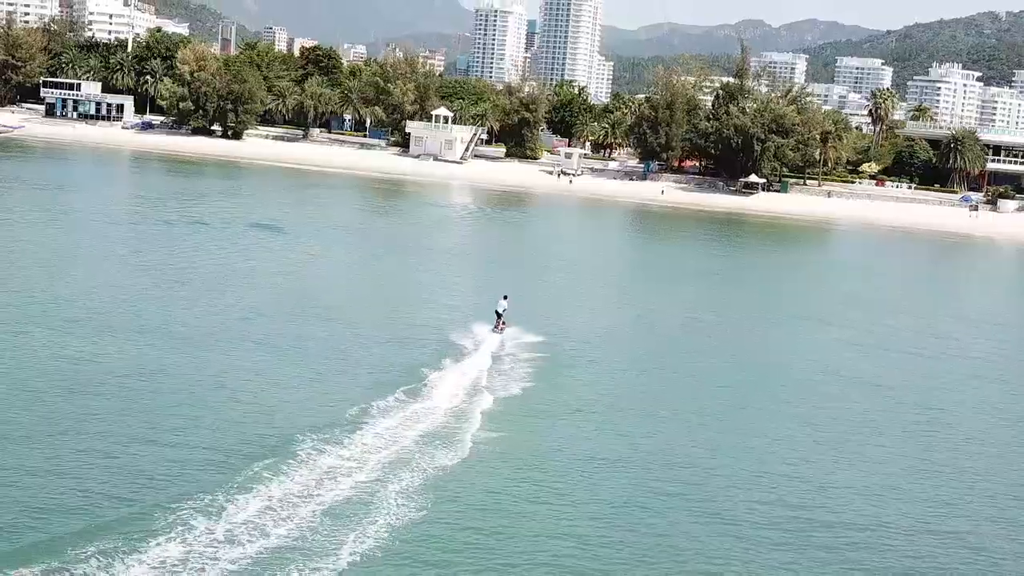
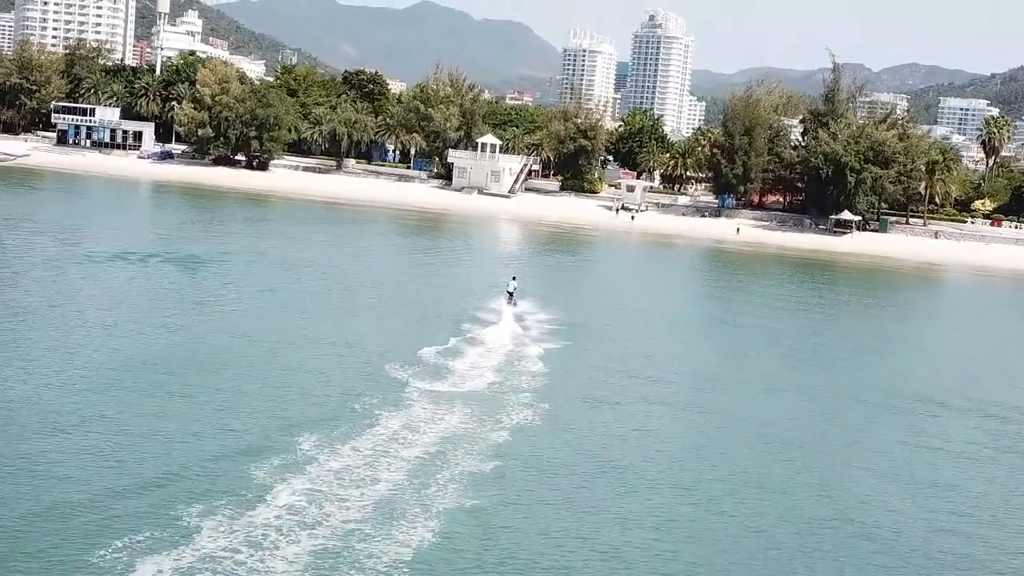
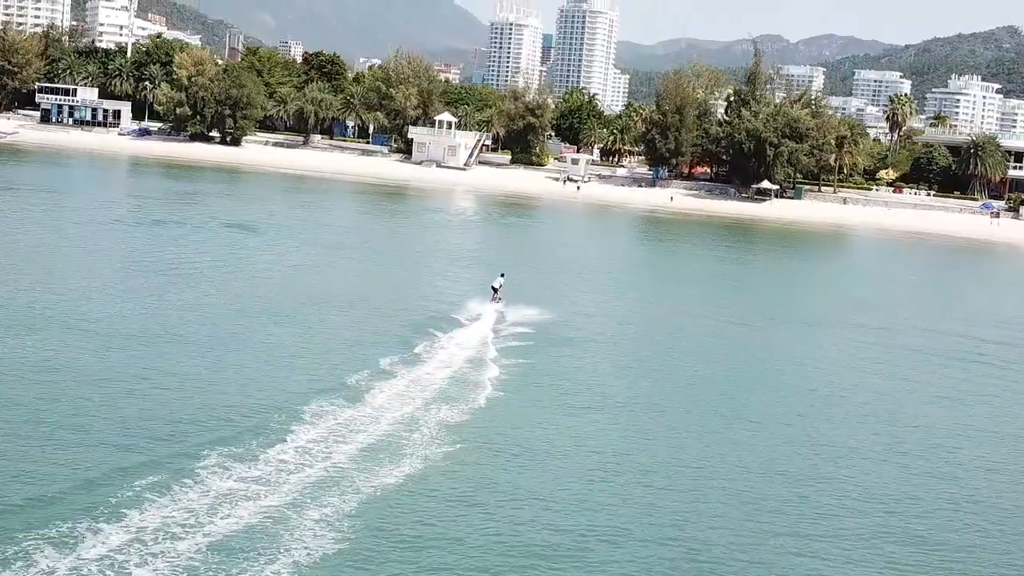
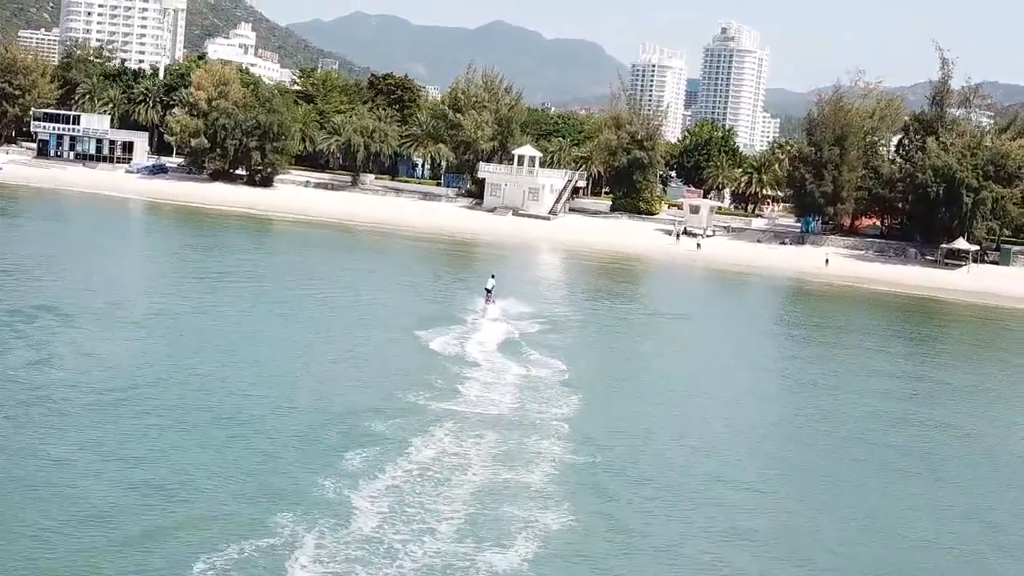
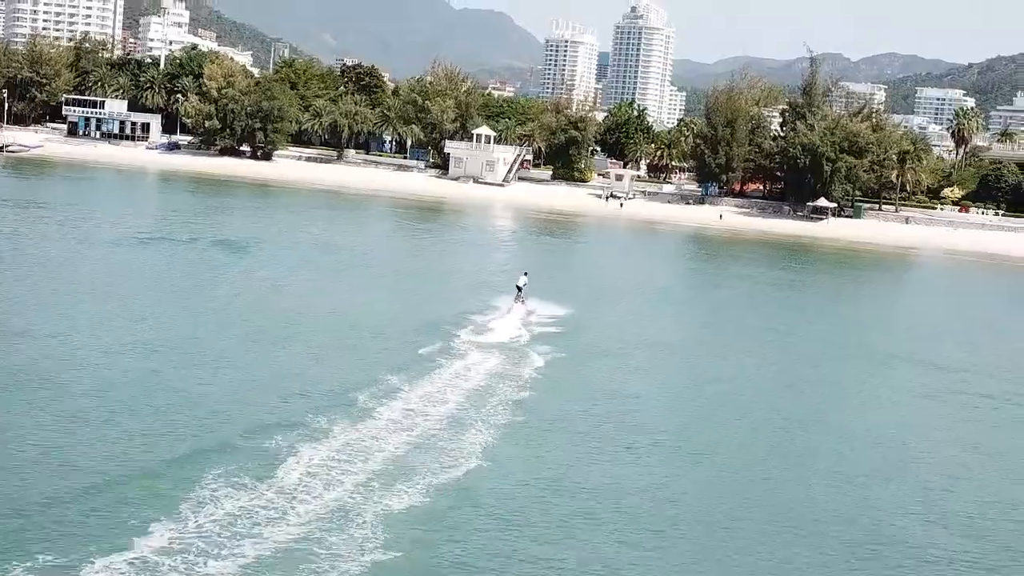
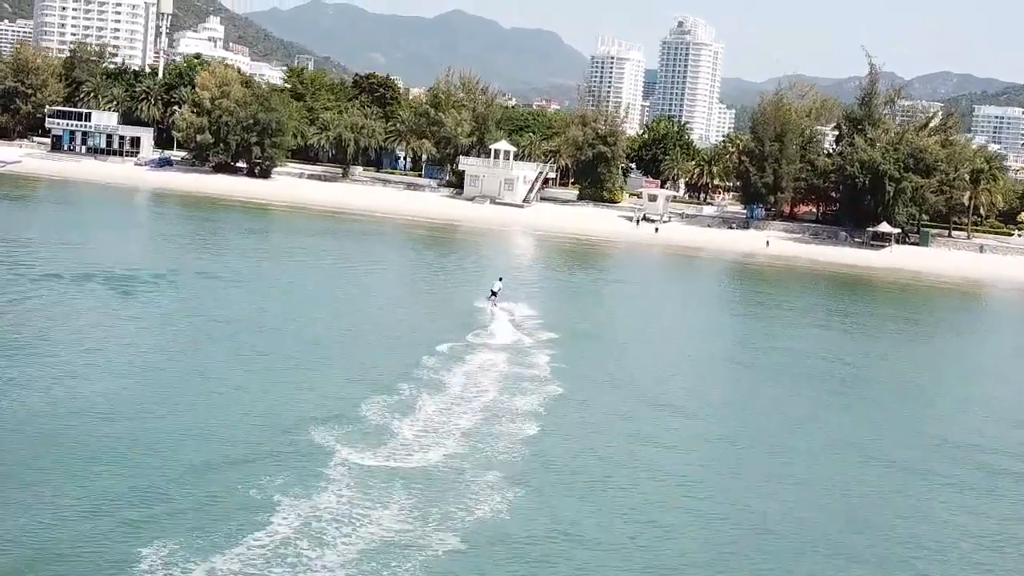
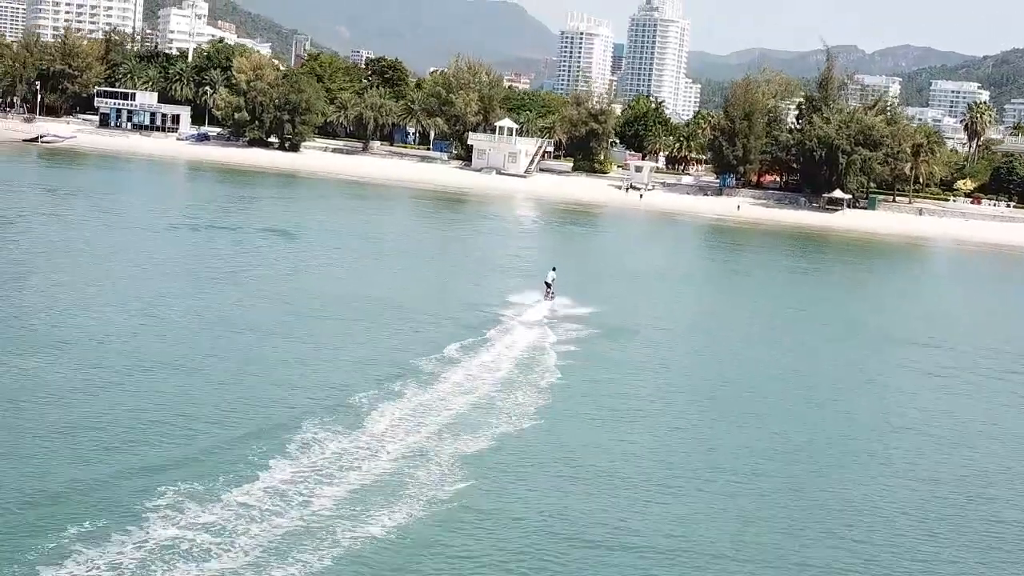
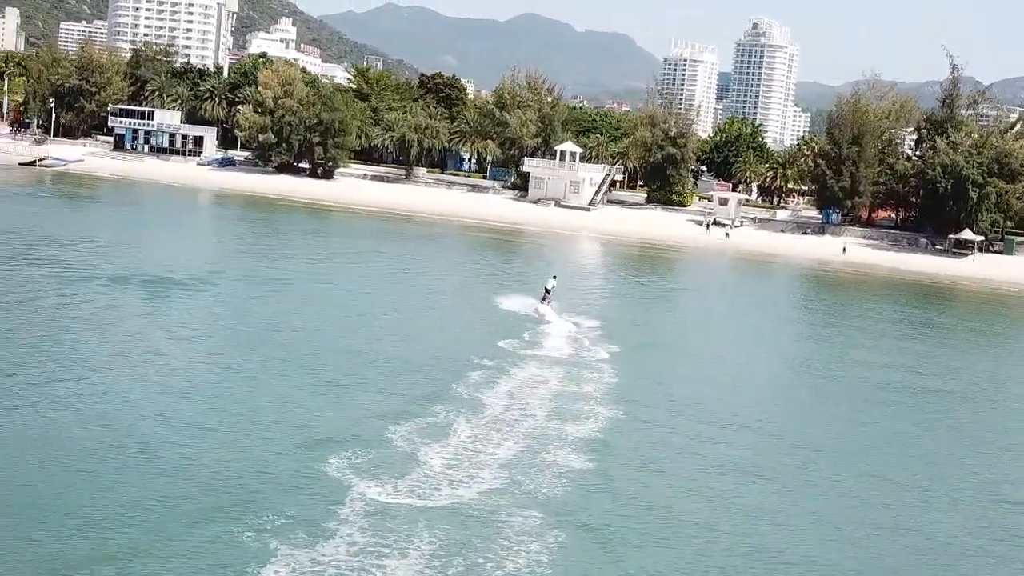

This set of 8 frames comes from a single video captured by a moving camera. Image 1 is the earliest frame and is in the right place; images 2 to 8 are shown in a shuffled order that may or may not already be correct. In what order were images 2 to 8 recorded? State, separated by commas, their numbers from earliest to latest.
3, 7, 5, 2, 6, 8, 4
